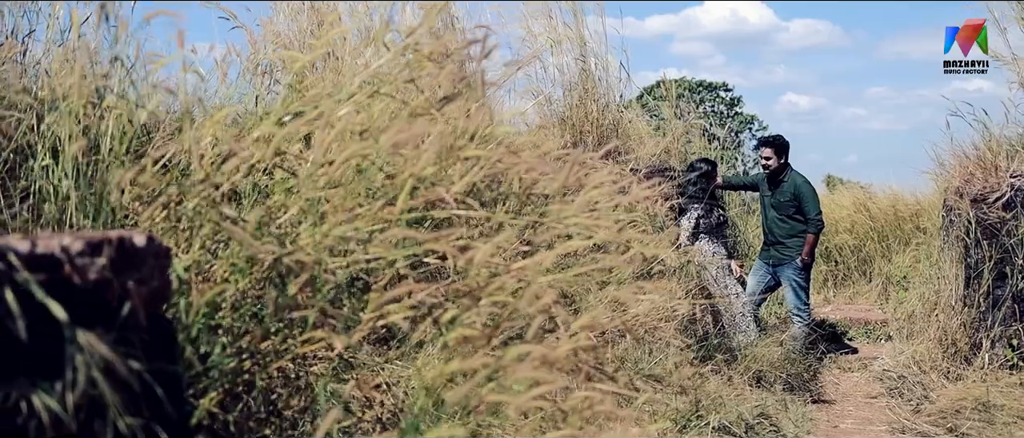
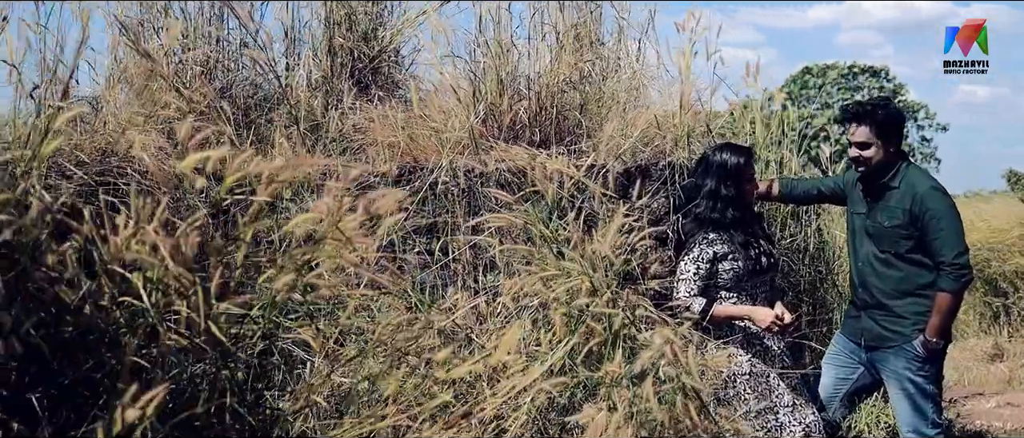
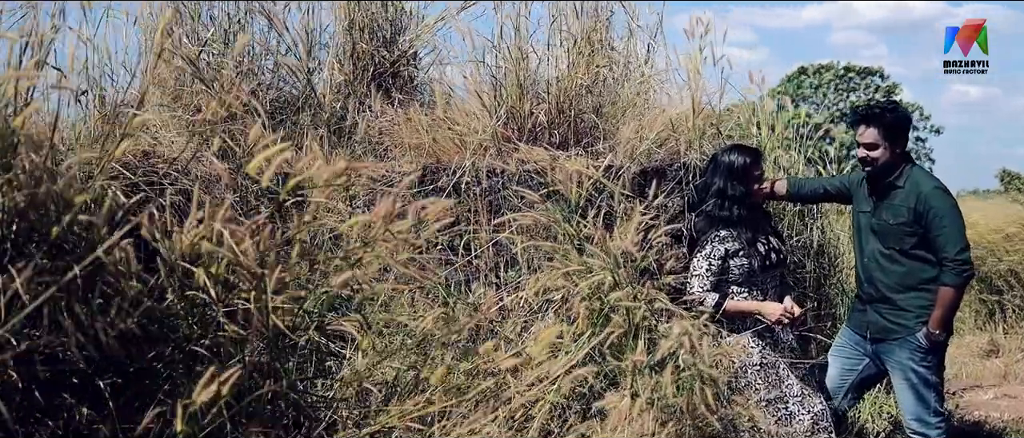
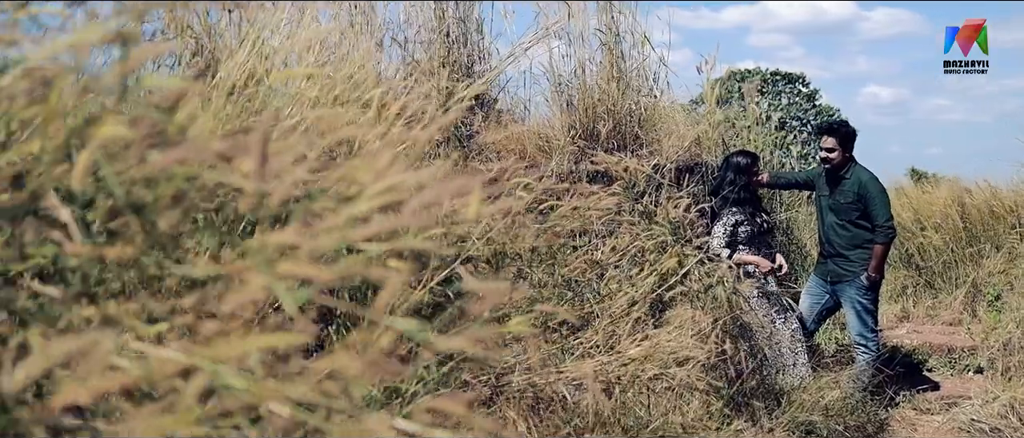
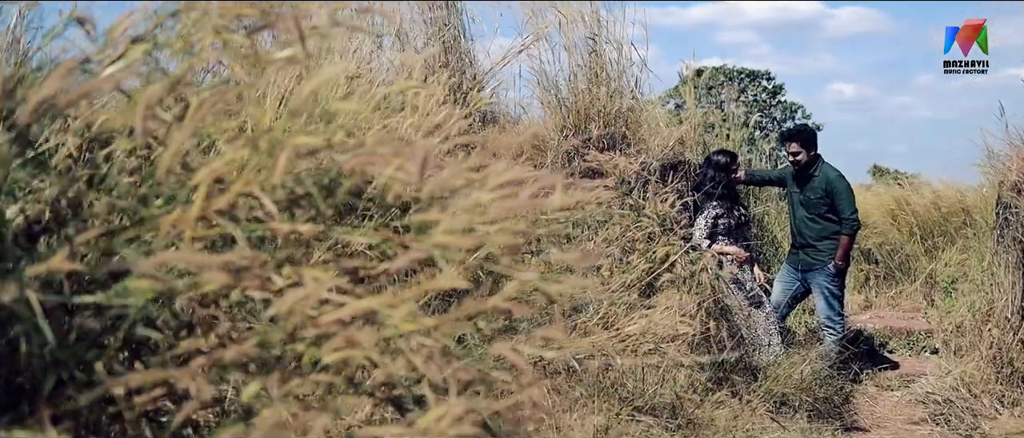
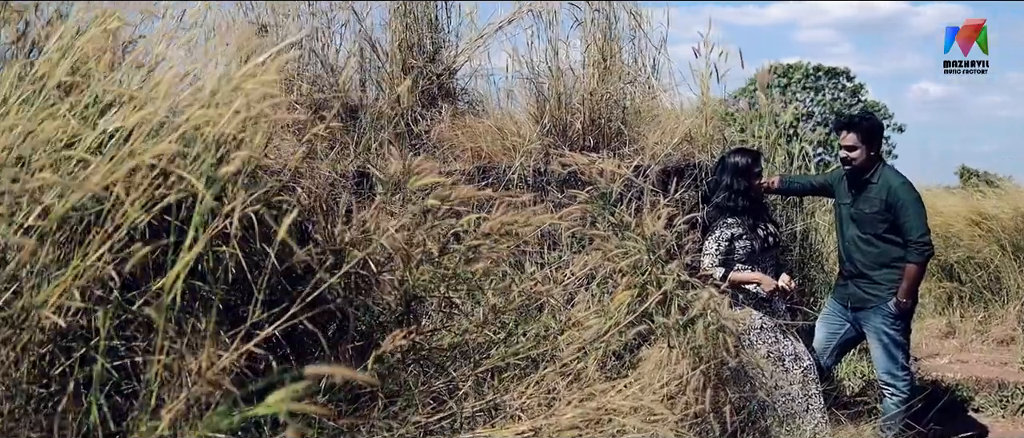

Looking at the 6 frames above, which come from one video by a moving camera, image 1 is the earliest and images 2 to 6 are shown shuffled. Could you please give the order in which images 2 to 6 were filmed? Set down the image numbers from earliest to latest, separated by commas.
5, 4, 6, 3, 2
